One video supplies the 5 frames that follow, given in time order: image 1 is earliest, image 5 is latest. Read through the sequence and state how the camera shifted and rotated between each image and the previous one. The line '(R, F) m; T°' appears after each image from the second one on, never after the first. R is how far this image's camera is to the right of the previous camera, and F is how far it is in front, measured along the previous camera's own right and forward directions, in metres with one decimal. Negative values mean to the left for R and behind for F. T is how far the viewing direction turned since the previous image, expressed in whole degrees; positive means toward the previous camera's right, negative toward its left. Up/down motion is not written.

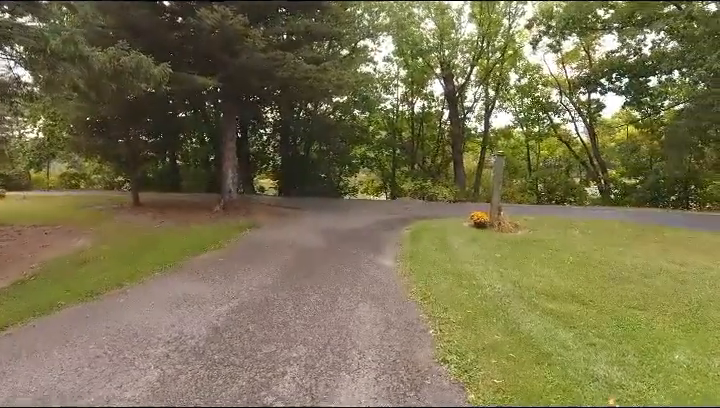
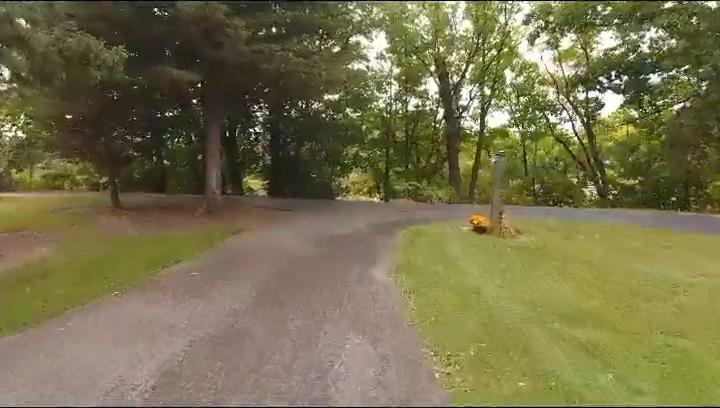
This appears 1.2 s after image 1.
(0.0, +0.6) m; +1°
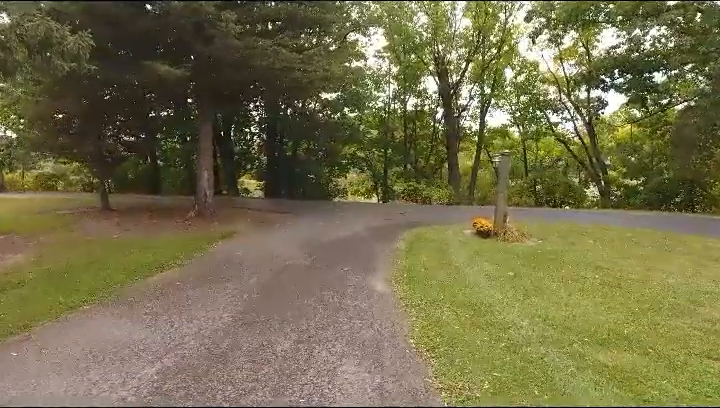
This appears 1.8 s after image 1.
(0.0, +0.4) m; 0°
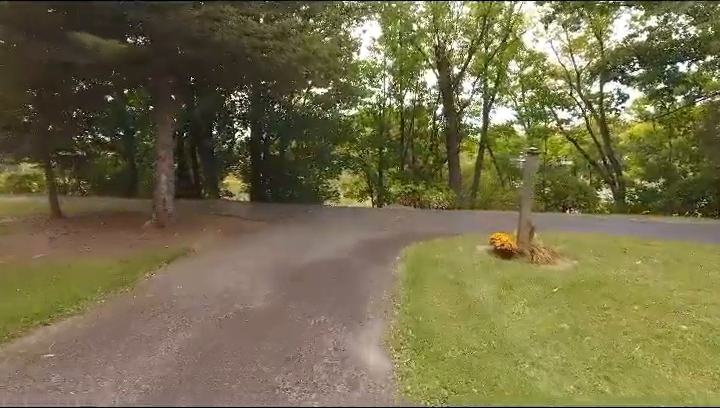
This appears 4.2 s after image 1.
(+0.1, +1.7) m; +1°
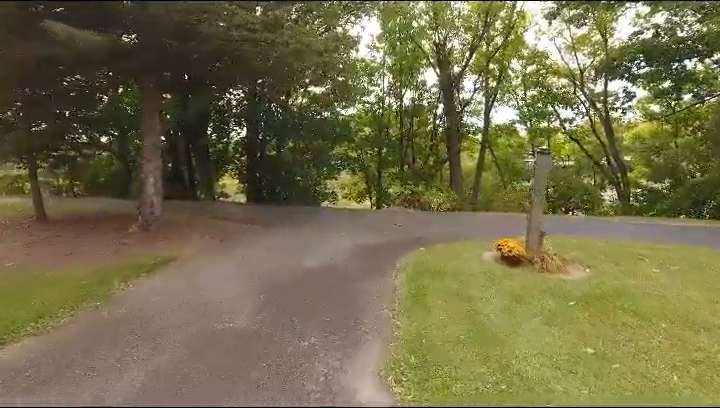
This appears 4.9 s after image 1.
(0.0, +0.4) m; 0°
